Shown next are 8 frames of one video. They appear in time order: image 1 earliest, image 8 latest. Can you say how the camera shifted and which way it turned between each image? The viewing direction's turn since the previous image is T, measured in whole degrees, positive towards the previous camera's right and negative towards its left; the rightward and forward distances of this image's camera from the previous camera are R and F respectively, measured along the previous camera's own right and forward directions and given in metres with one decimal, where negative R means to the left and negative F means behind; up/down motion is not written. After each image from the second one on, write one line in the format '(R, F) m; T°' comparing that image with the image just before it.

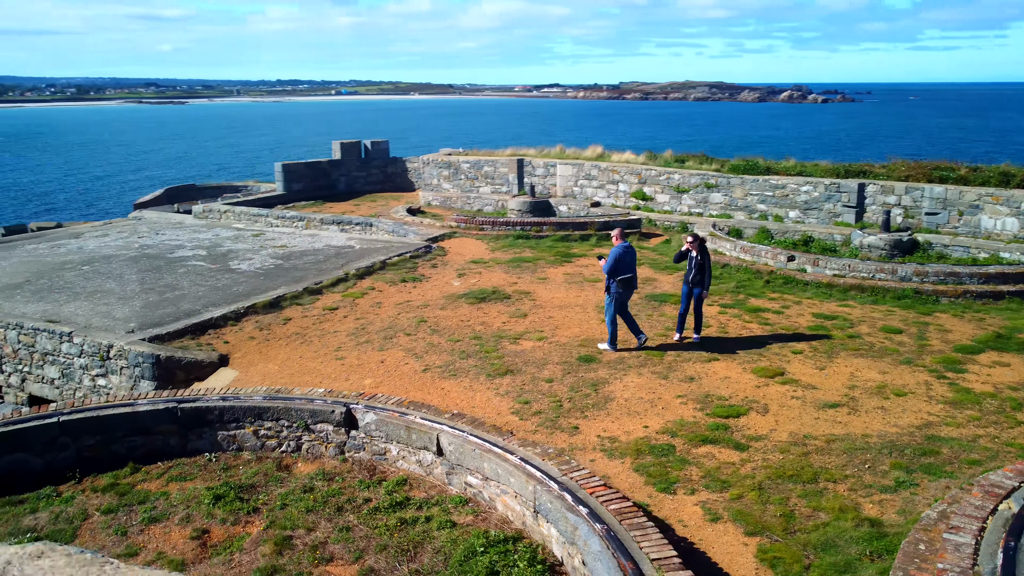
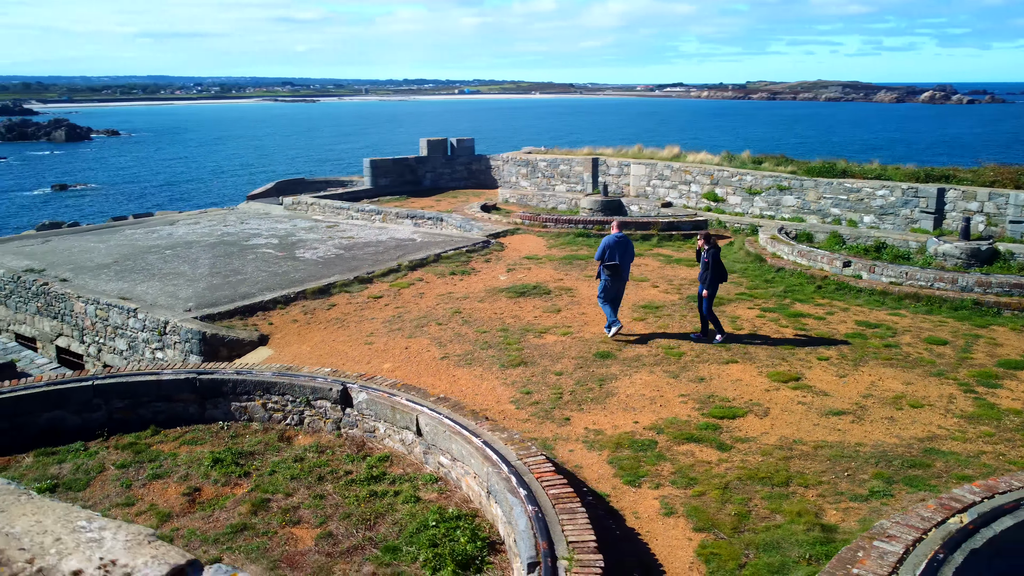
(+0.9, -0.1) m; -8°
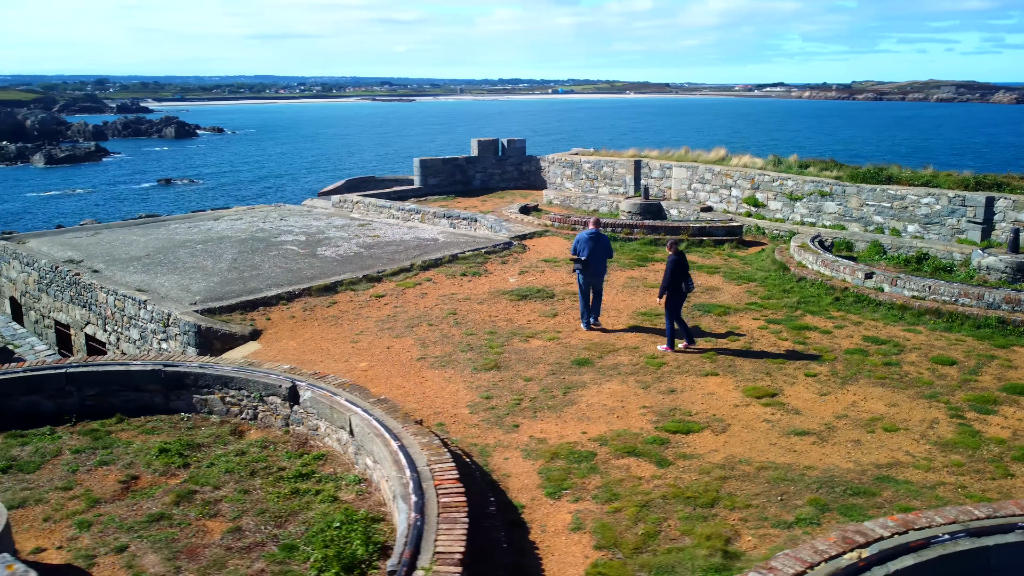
(+1.0, +0.1) m; -6°
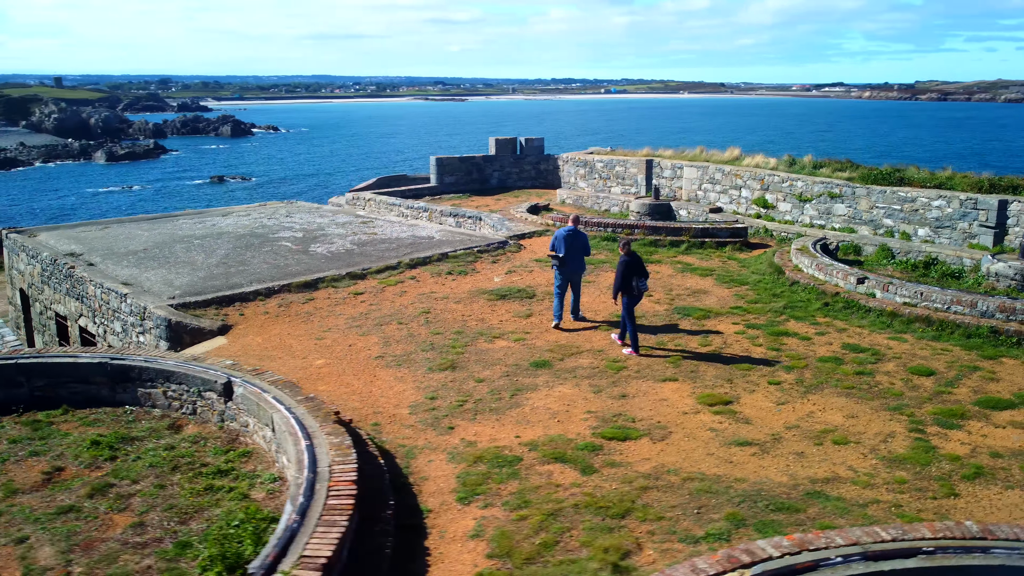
(+0.8, +0.2) m; -4°
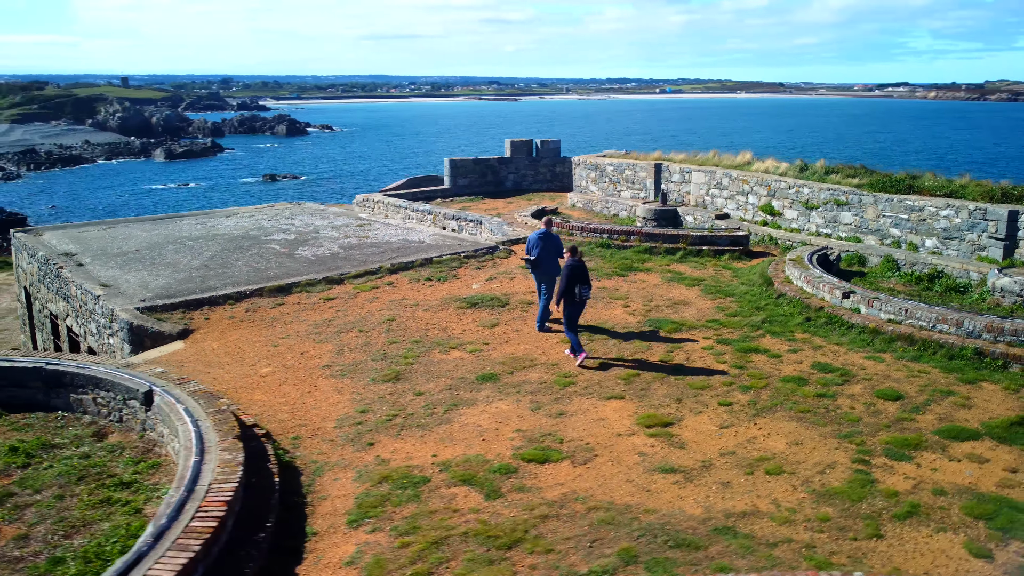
(+0.9, +0.2) m; -4°
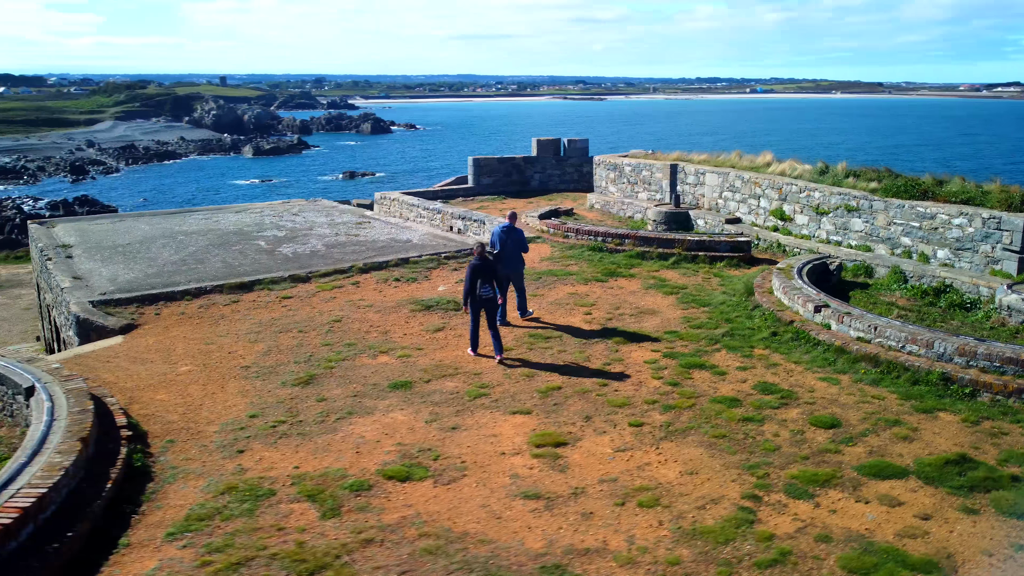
(+1.3, +0.4) m; -6°
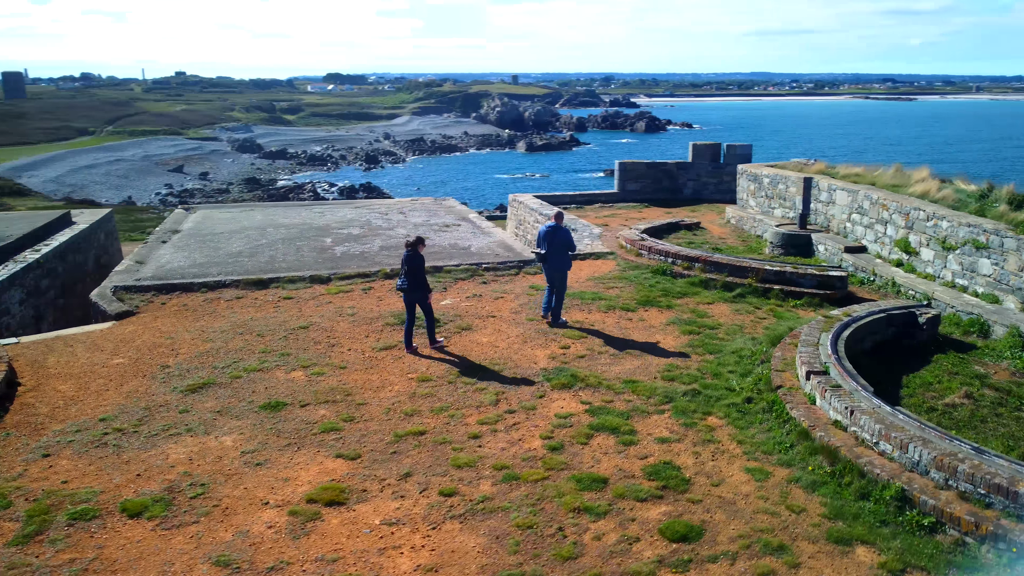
(+2.7, +1.3) m; -19°
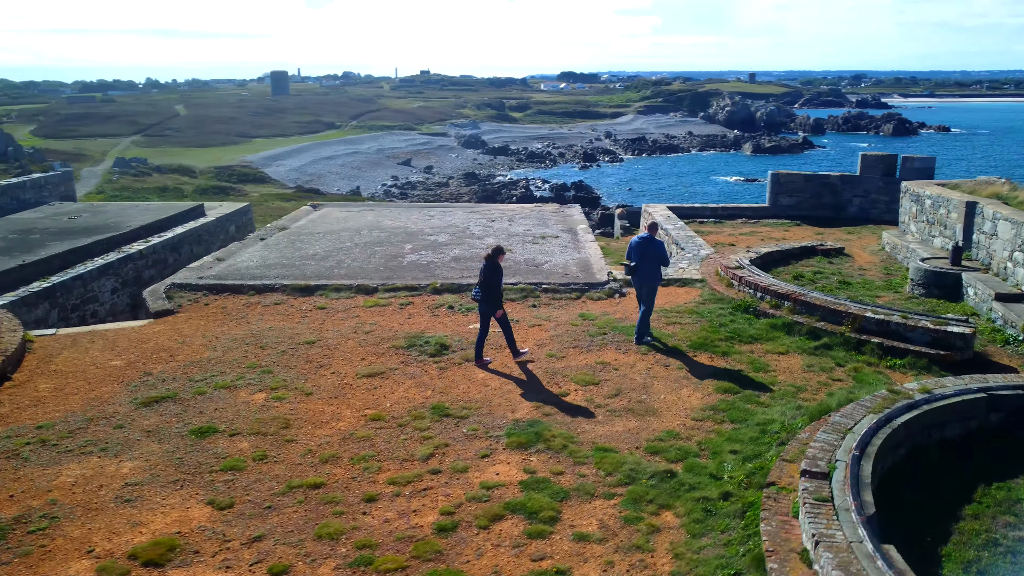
(+1.7, +1.2) m; -16°
